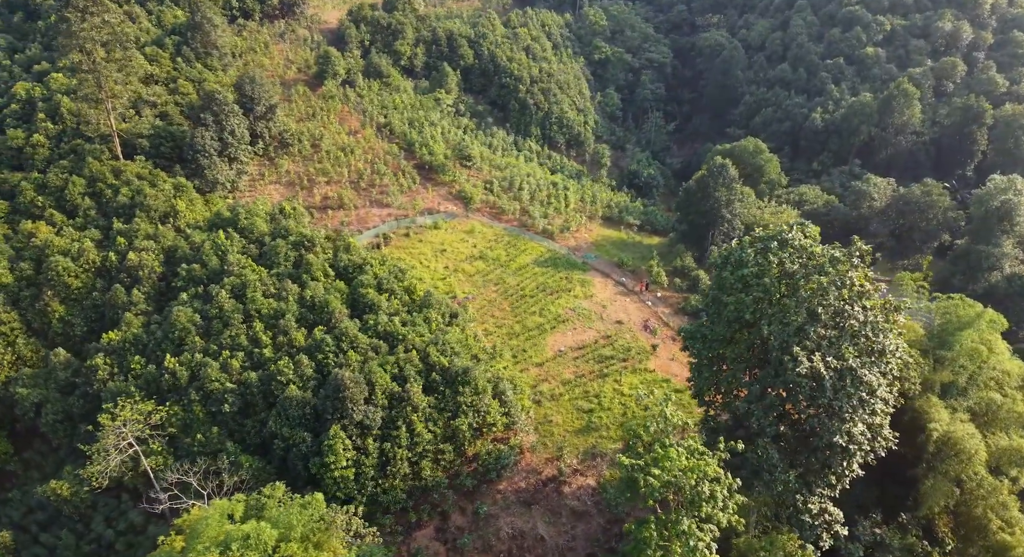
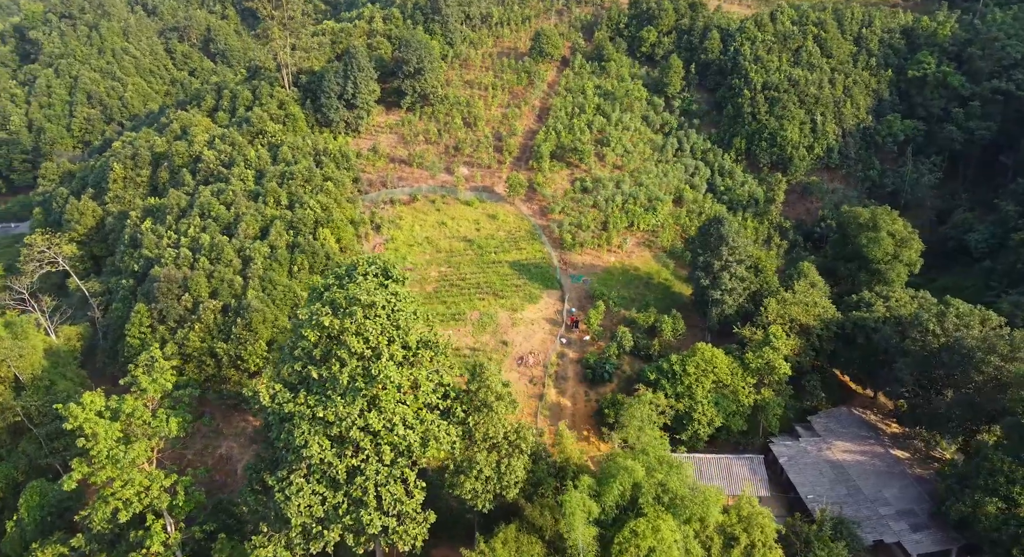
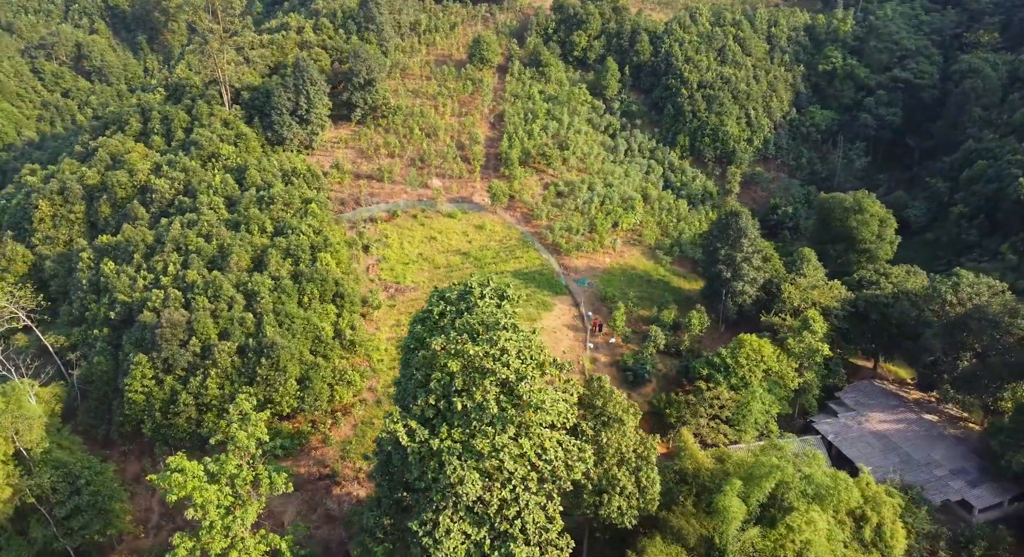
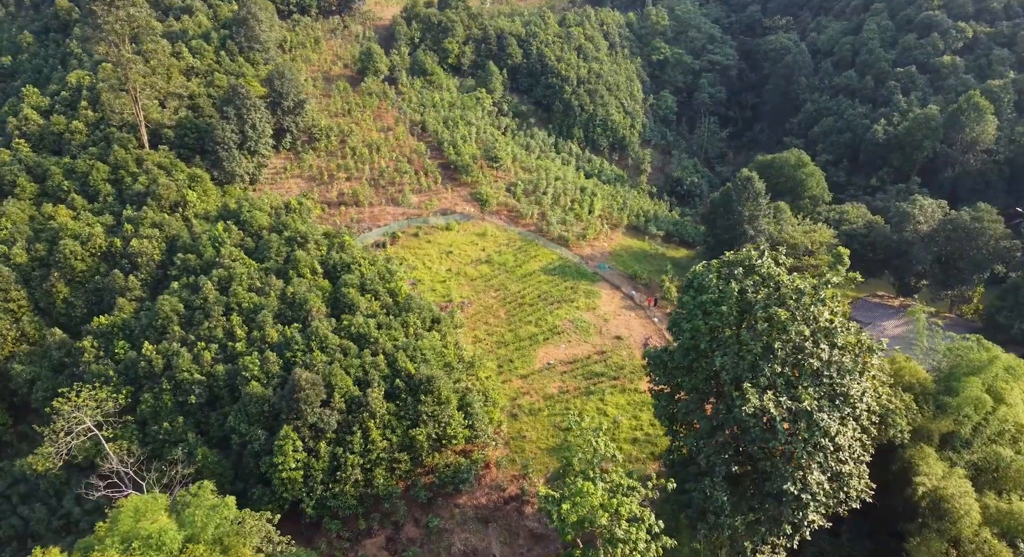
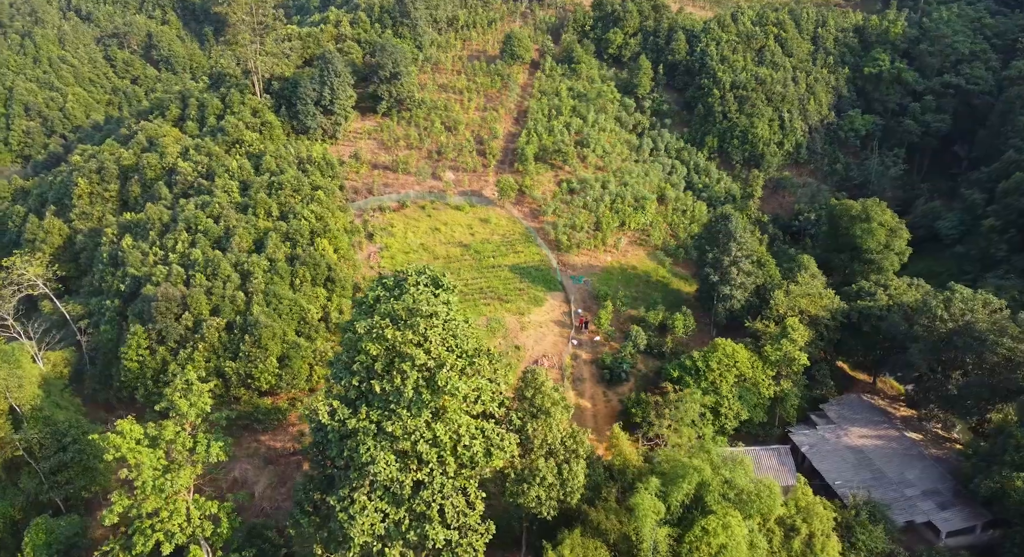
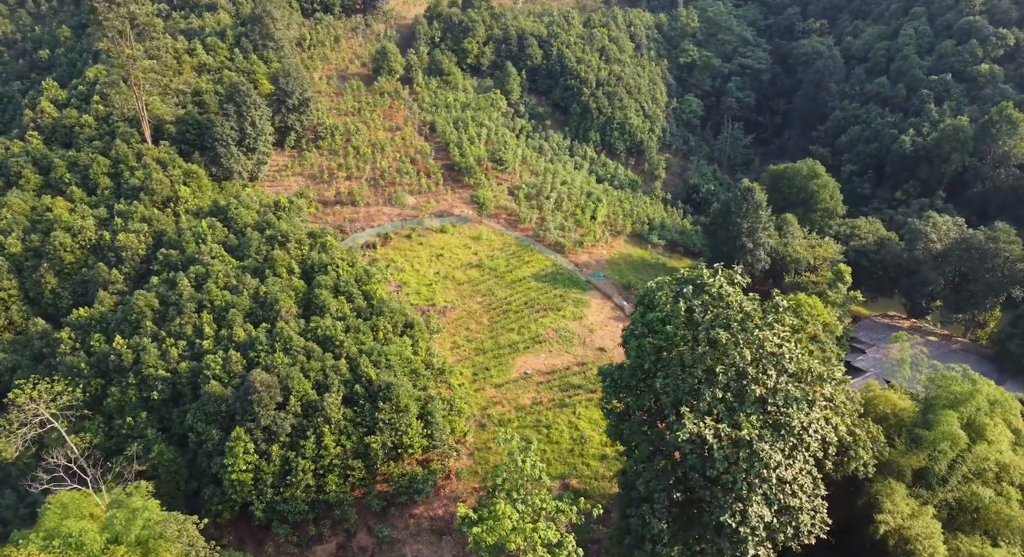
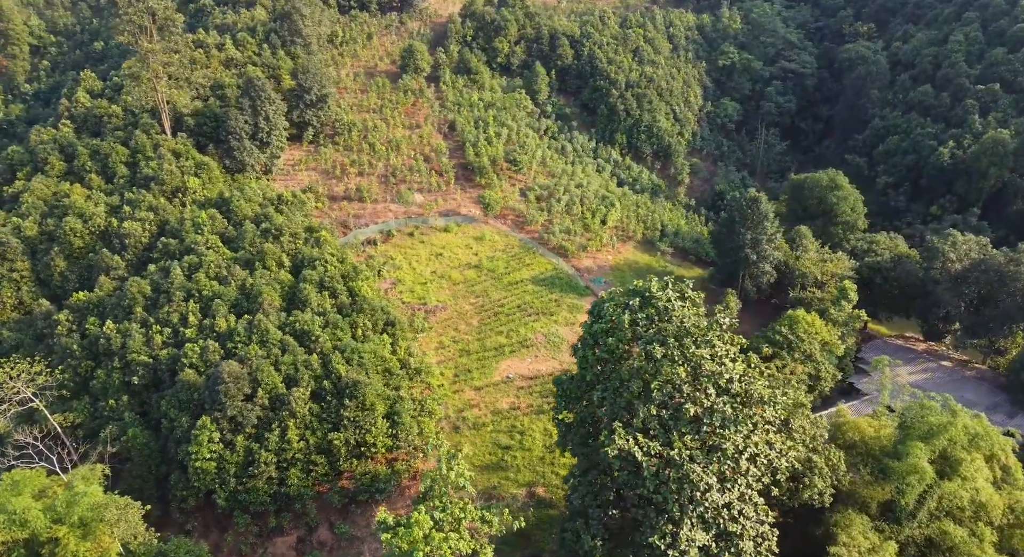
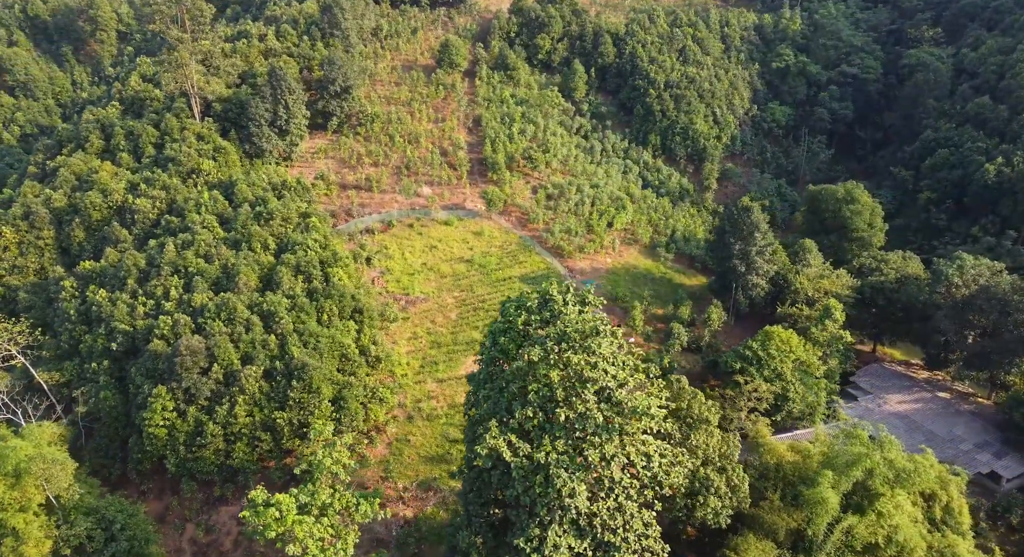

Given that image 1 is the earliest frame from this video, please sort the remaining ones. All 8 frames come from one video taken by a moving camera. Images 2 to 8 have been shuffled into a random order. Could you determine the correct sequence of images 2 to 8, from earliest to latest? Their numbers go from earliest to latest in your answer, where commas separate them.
4, 6, 7, 8, 3, 5, 2
